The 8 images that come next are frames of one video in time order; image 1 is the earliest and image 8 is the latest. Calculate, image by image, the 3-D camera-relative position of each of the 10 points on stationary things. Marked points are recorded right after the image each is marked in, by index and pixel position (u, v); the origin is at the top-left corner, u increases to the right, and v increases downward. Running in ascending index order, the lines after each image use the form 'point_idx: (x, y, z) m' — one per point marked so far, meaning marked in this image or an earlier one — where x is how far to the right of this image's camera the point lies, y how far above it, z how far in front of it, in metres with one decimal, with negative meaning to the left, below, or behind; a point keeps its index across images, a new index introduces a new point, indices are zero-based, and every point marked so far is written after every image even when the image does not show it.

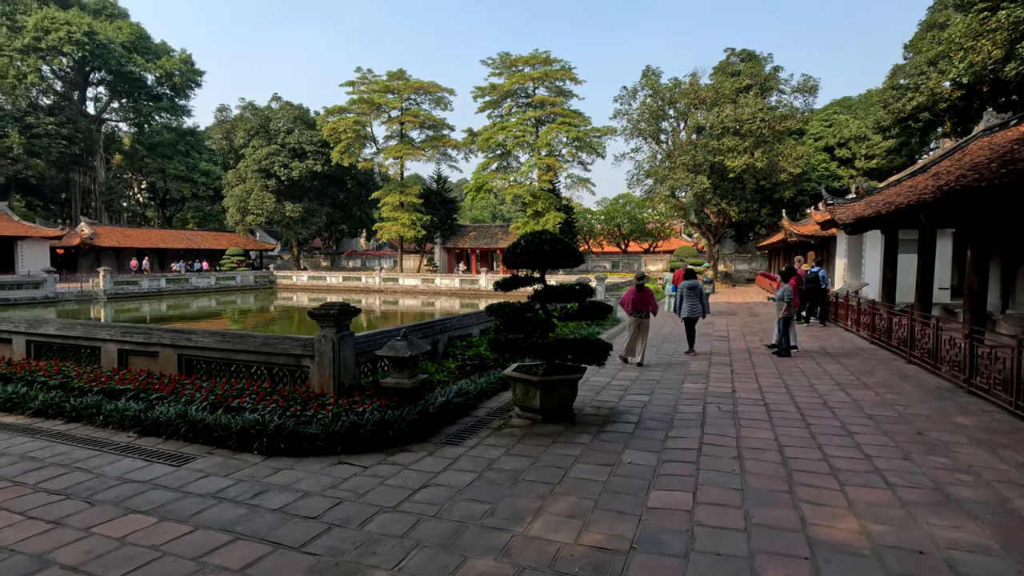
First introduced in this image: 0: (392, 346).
0: (-1.1, -0.5, +4.9) m
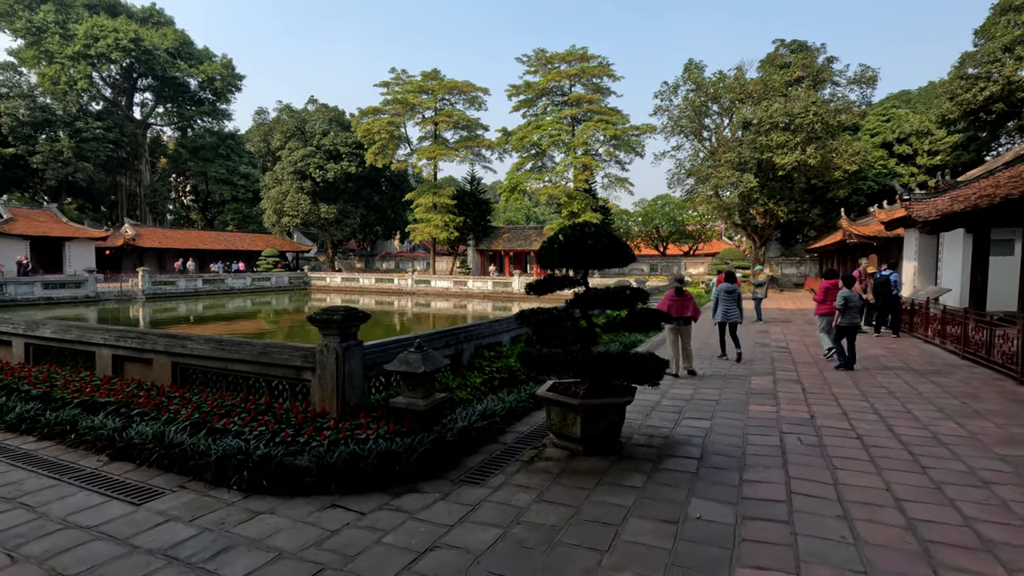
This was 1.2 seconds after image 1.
0: (-0.8, -0.5, +4.1) m
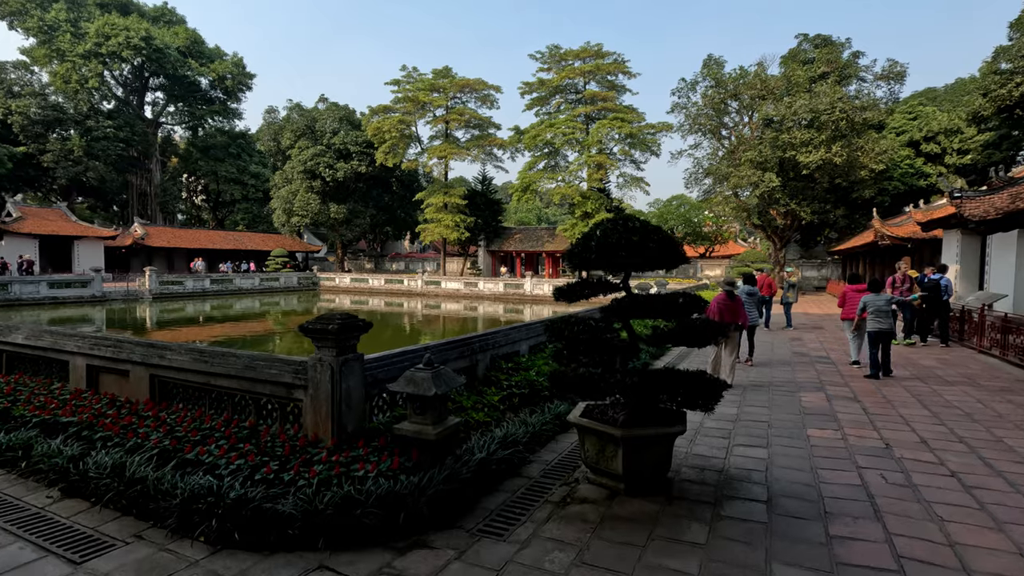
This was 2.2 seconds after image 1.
0: (-0.7, -0.6, +3.5) m
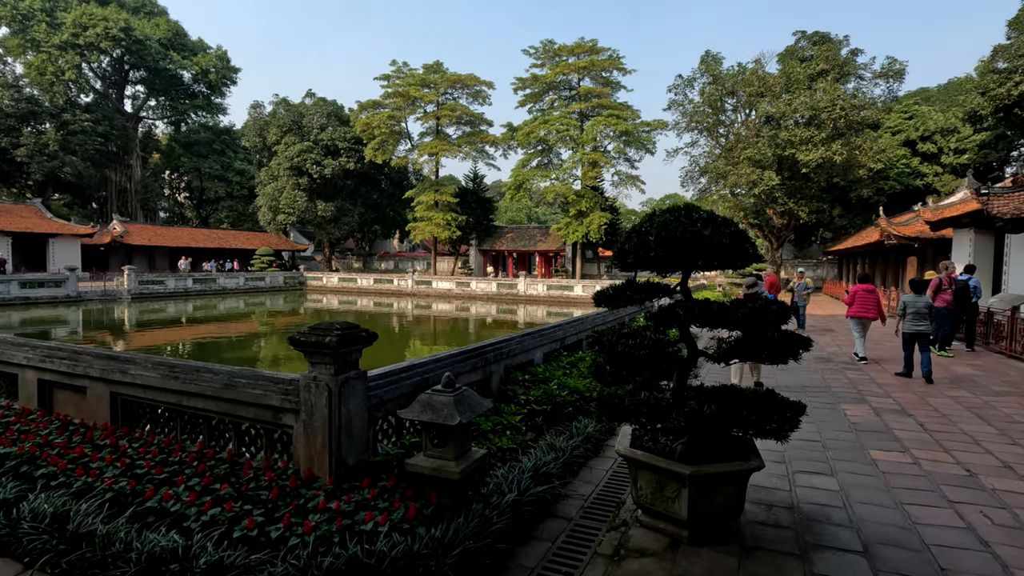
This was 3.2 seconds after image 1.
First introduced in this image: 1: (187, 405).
0: (-0.5, -0.6, +2.8) m
1: (-2.2, -0.8, +3.6) m
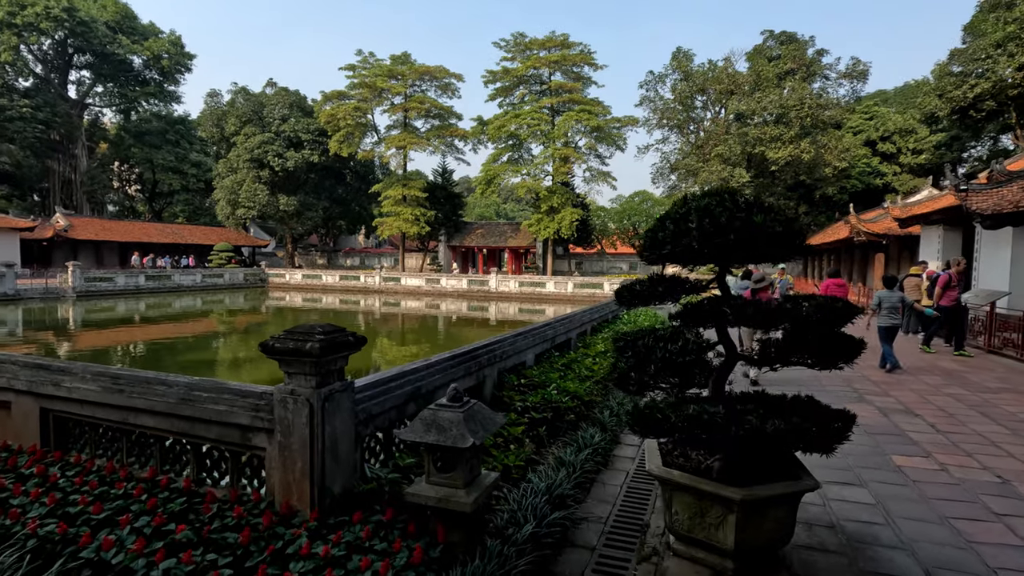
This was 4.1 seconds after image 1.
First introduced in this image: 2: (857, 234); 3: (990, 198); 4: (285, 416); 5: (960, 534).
0: (-0.4, -0.6, +2.4) m
1: (-2.2, -0.8, +3.0) m
2: (+10.3, +1.6, +15.9) m
3: (+7.8, +1.5, +8.7) m
4: (-1.1, -0.6, +2.6) m
5: (+2.4, -1.3, +2.8) m
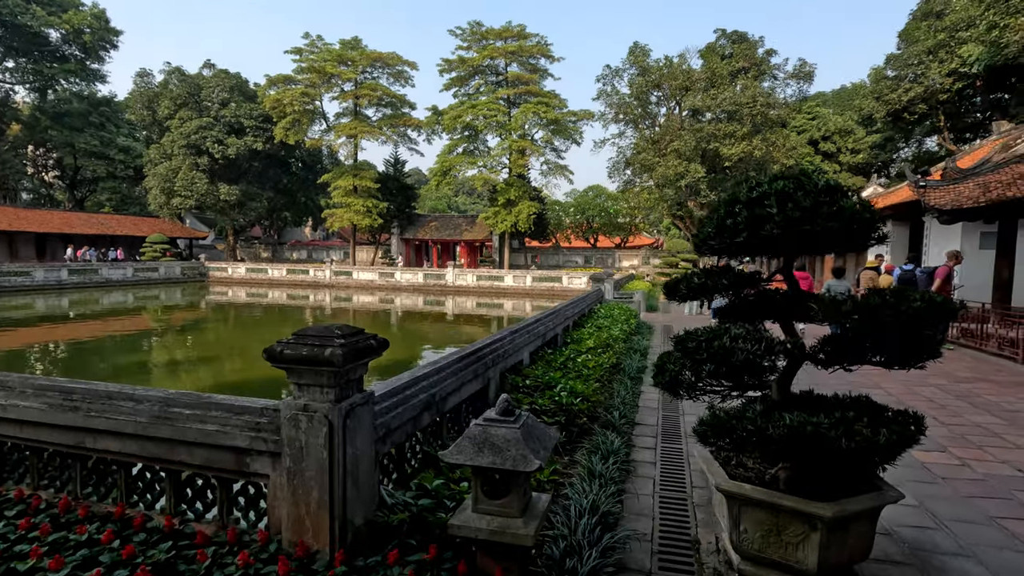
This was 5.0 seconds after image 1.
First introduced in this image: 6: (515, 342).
0: (-0.1, -0.6, +2.0) m
1: (-2.0, -0.7, +2.5) m
2: (+9.2, +1.8, +16.5) m
3: (+7.4, +1.6, +9.0) m
4: (-0.9, -0.6, +2.1) m
5: (+2.6, -1.3, +2.7) m
6: (0.0, -0.5, +4.8) m
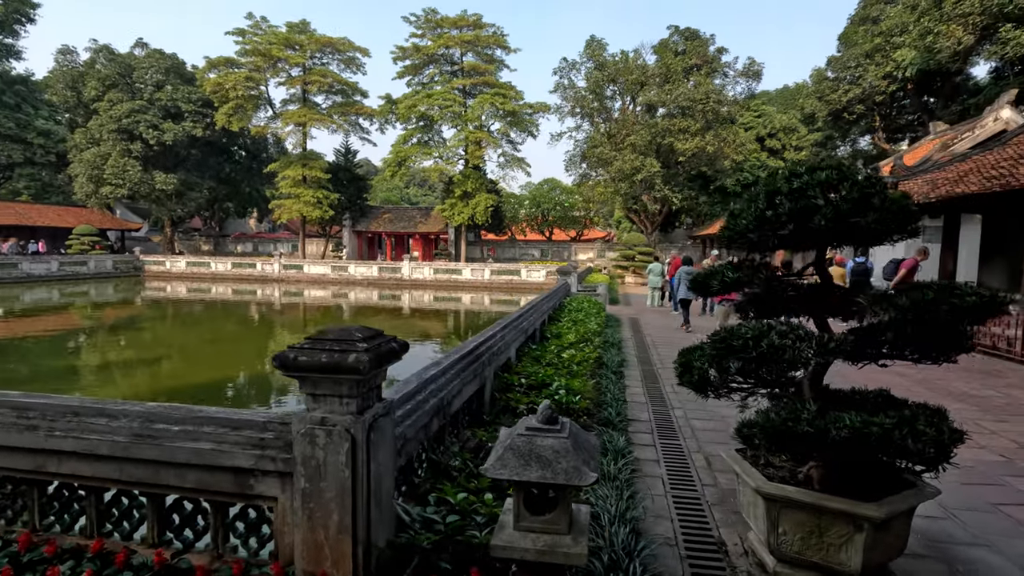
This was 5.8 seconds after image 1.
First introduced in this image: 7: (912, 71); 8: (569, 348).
0: (0.0, -0.5, +1.8) m
1: (-1.8, -0.7, +2.1) m
2: (+8.0, +2.1, +17.1) m
3: (+6.9, +1.8, +9.5) m
4: (-0.7, -0.6, +1.9) m
5: (+2.7, -1.2, +2.8) m
6: (-0.1, -0.4, +4.6) m
7: (+14.4, +7.8, +19.1) m
8: (+0.6, -0.7, +5.8) m
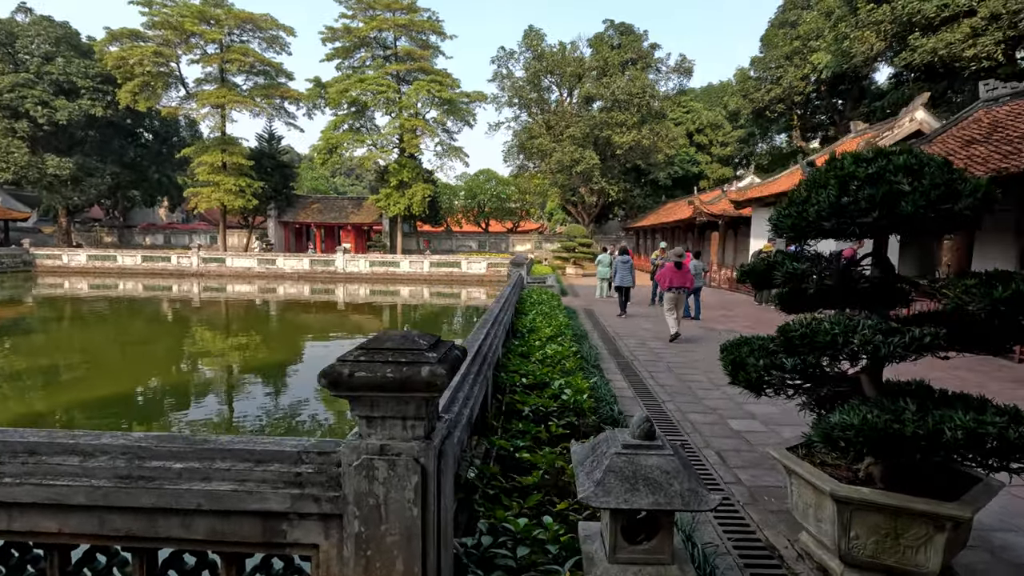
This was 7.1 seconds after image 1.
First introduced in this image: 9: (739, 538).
0: (+0.3, -0.5, +1.6) m
1: (-1.6, -0.7, +1.6) m
2: (+6.2, +2.4, +17.7) m
3: (+6.1, +2.0, +10.0) m
4: (-0.4, -0.6, +1.5) m
5: (+2.8, -1.2, +2.9) m
6: (-0.1, -0.4, +4.3) m
7: (+12.2, +8.2, +20.4) m
8: (+0.4, -0.6, +5.6) m
9: (+1.1, -1.2, +2.6) m
